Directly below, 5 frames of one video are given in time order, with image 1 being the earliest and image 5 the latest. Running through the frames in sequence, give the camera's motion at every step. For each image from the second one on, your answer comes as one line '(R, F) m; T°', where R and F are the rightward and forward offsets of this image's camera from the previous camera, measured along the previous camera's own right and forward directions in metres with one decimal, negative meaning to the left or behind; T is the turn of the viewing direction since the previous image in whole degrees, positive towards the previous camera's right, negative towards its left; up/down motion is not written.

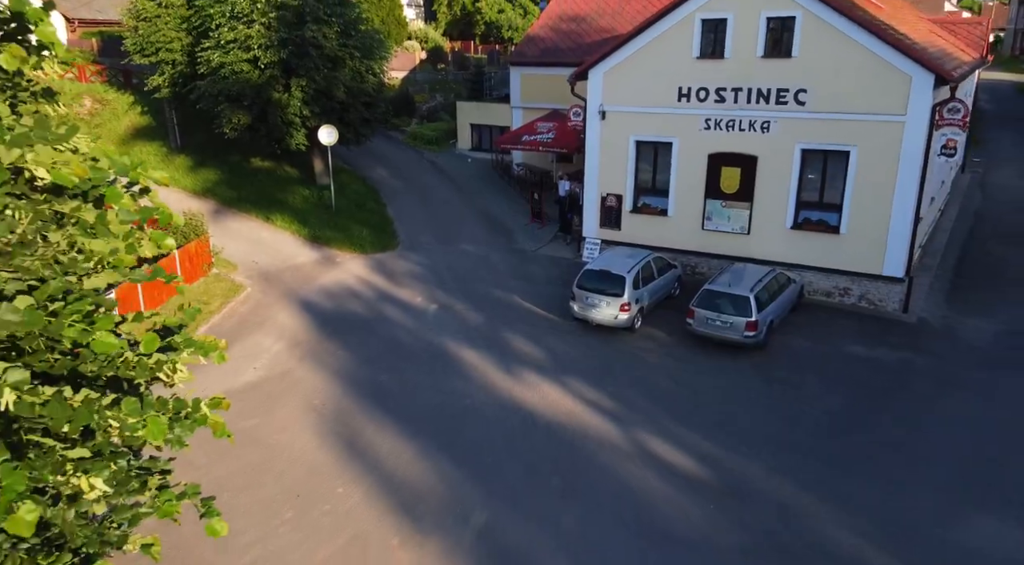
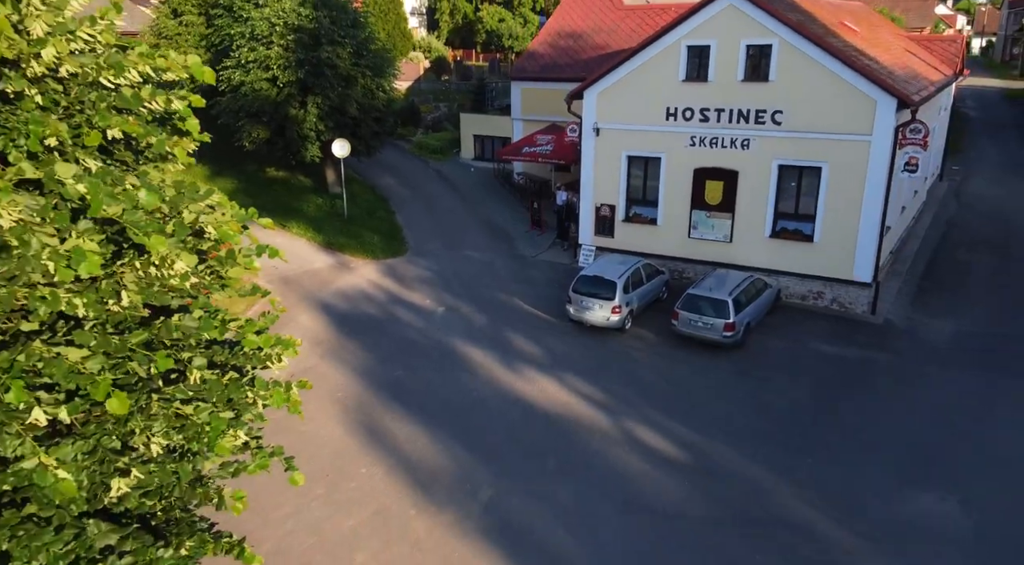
(0.0, -1.4) m; 0°
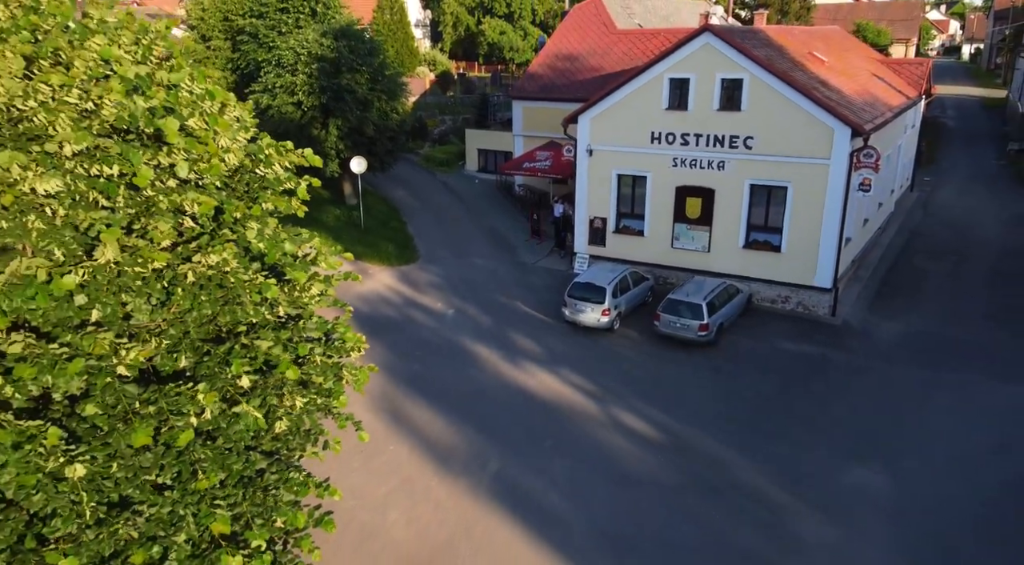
(-0.1, -2.1) m; 0°
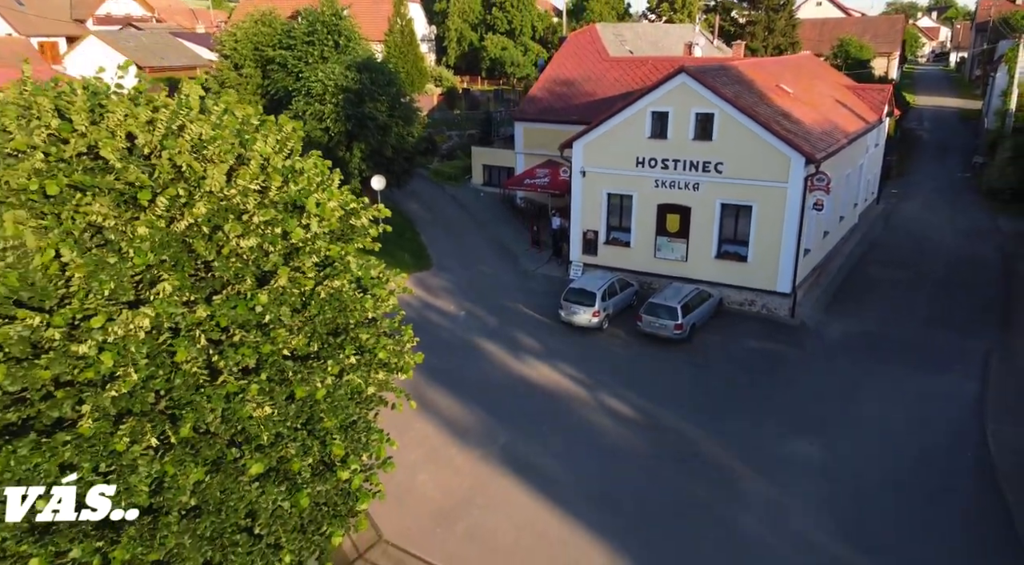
(-0.1, -2.9) m; 0°
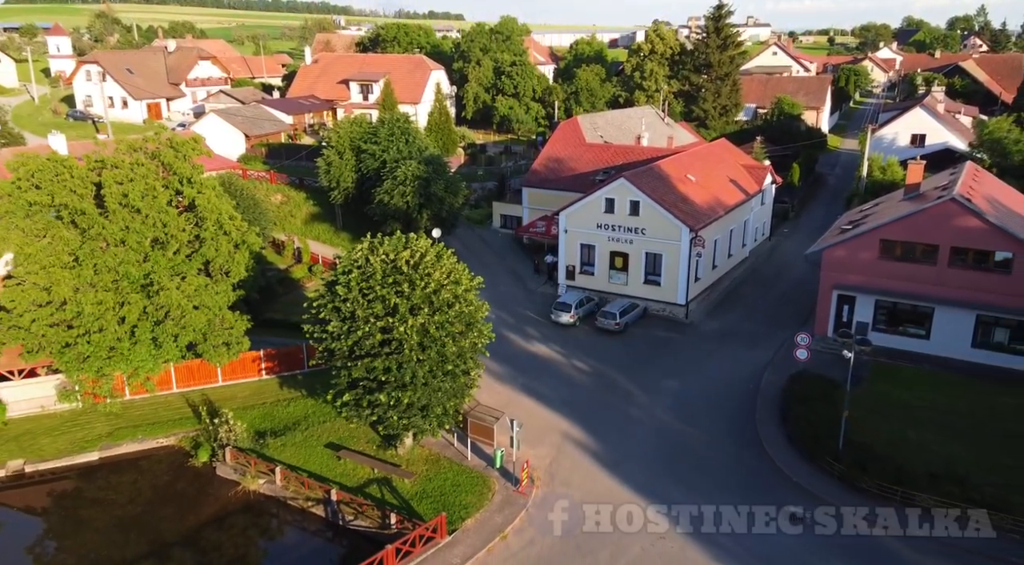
(-0.6, -15.3) m; 0°
